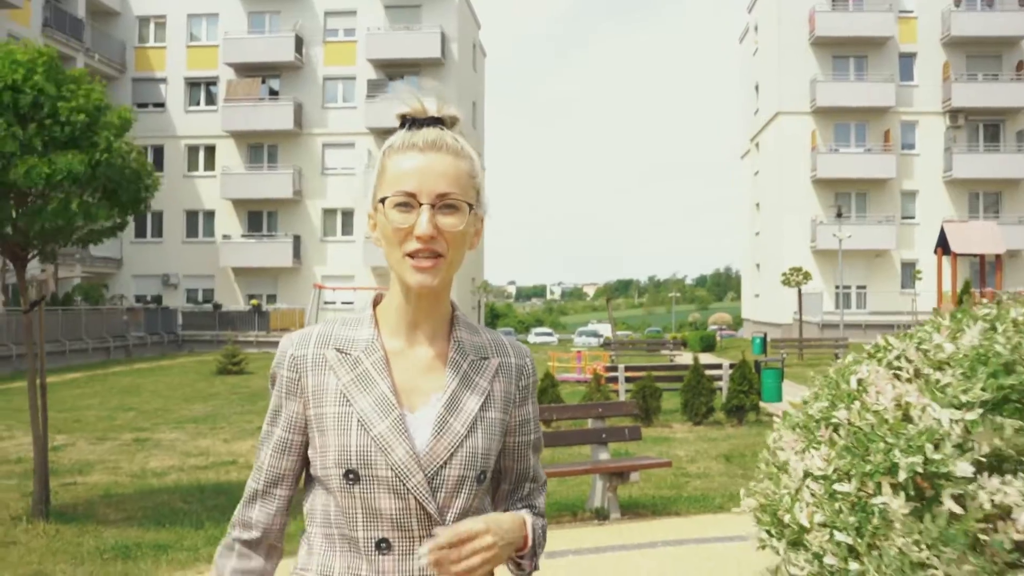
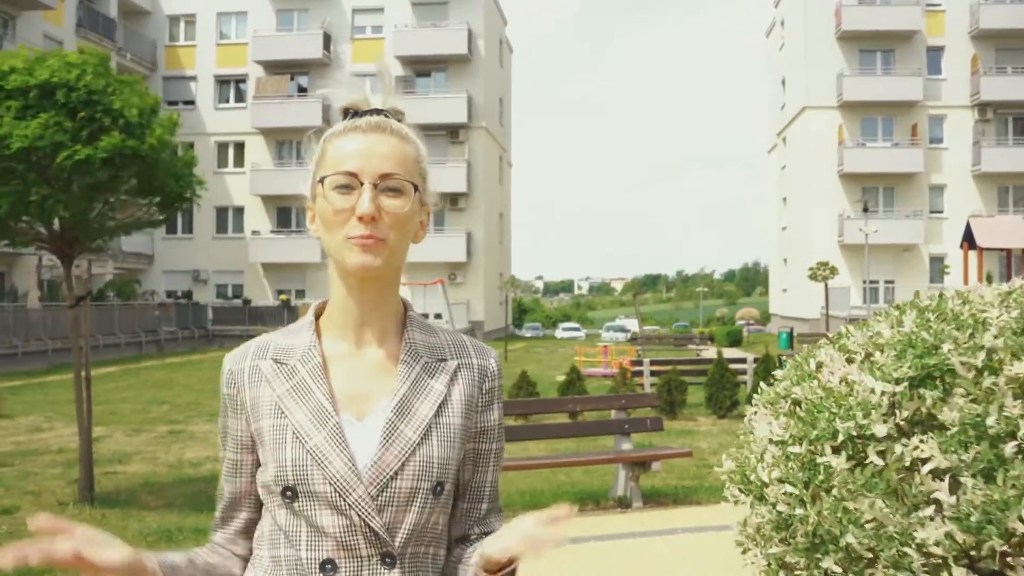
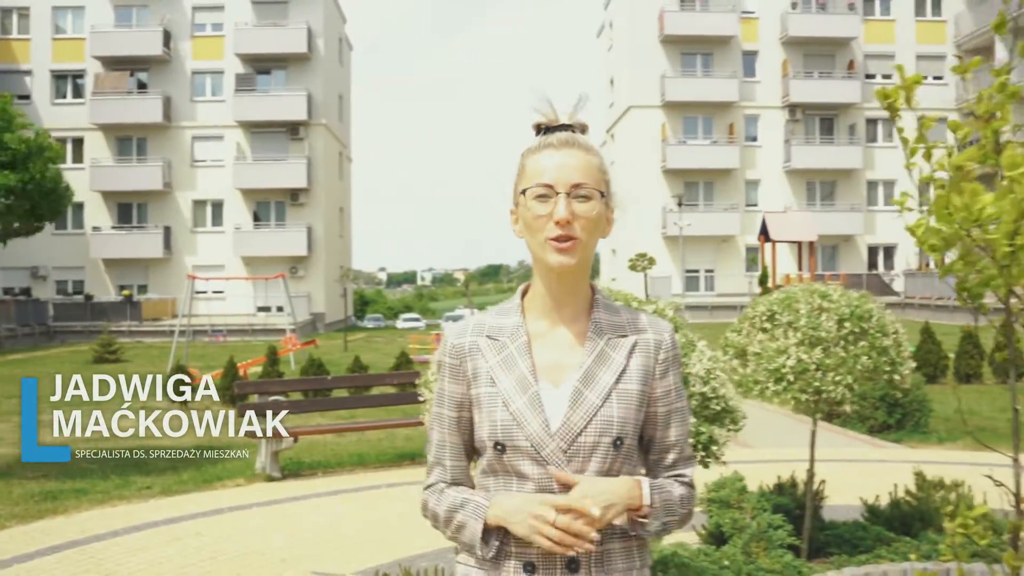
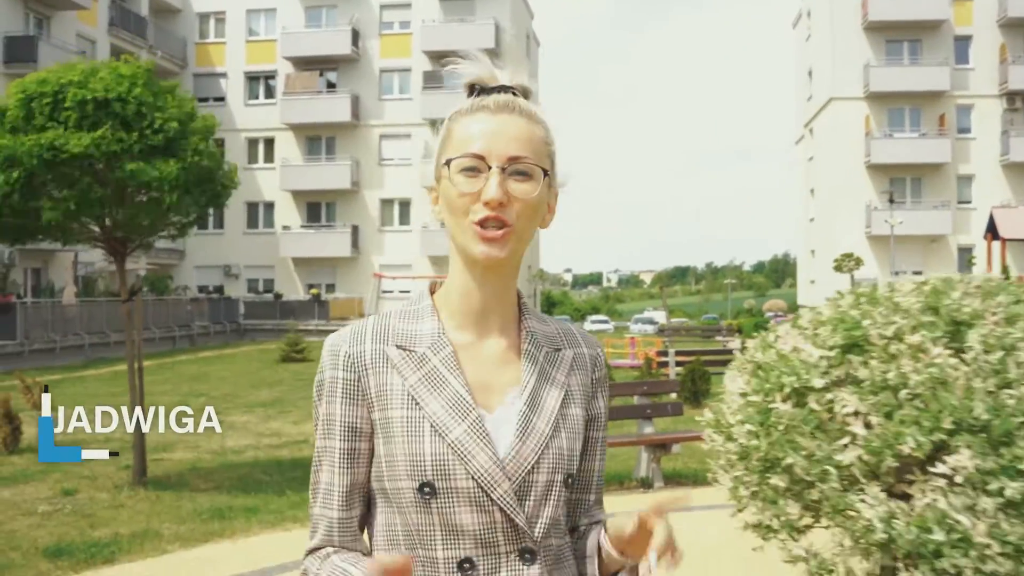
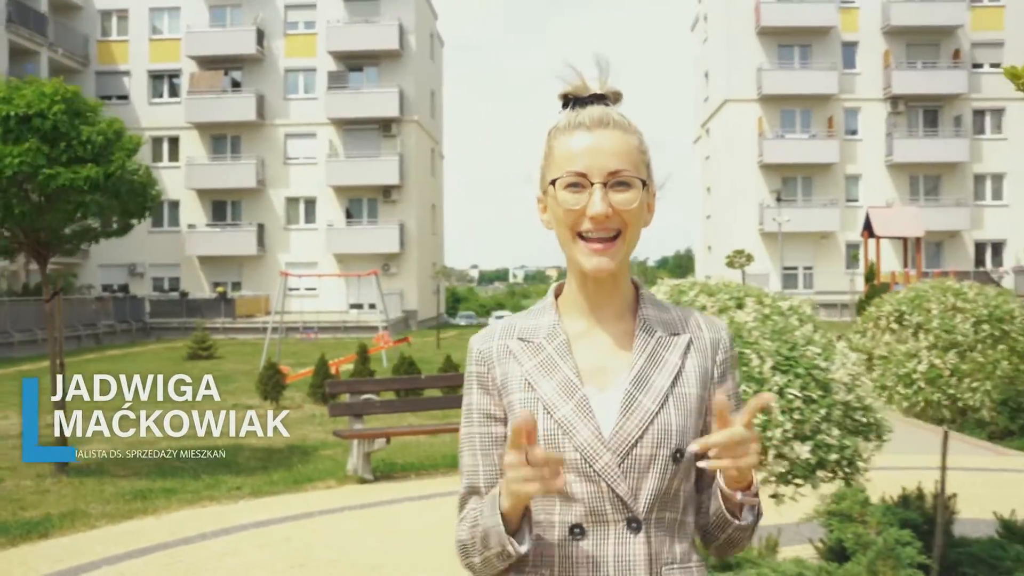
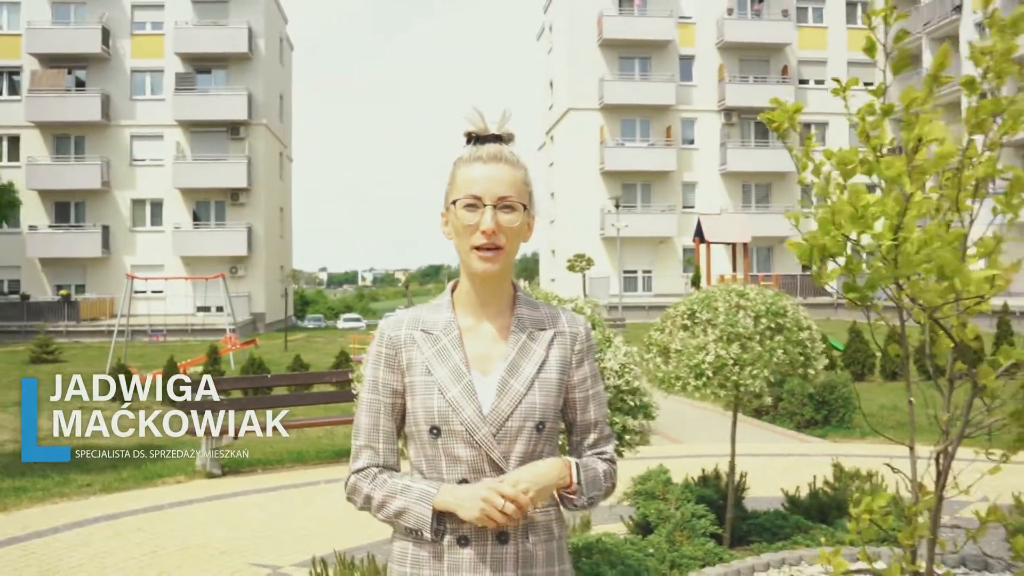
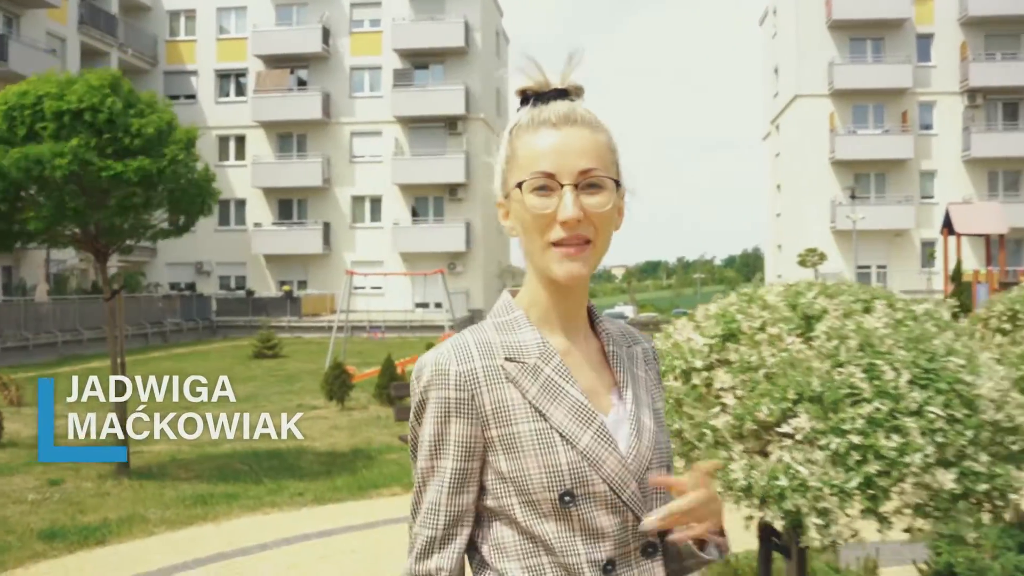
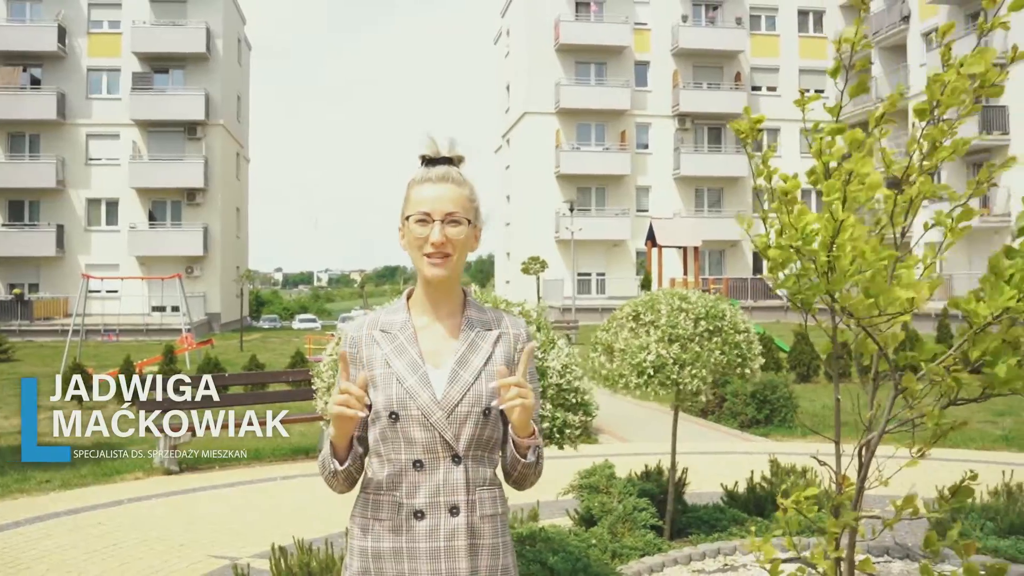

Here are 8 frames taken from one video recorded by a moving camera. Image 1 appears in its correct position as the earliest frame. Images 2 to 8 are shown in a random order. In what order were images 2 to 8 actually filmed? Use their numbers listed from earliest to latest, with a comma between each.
2, 4, 7, 5, 3, 6, 8
